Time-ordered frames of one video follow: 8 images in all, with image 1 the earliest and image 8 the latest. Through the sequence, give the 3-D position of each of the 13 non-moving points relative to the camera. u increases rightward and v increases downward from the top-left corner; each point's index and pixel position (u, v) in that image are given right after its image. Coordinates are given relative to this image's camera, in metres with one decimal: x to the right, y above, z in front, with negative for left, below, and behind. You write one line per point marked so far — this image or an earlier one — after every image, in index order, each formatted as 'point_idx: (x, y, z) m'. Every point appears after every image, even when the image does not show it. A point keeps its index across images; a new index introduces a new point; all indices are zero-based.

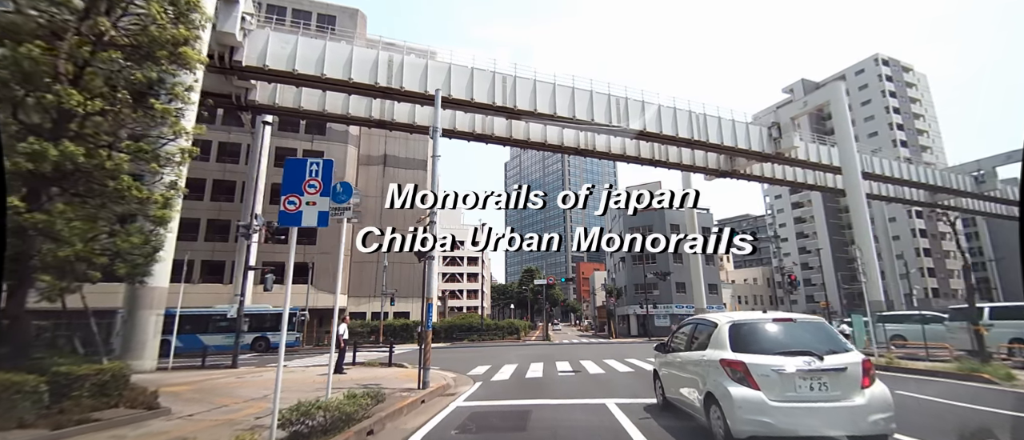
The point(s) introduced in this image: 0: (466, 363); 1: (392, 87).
0: (-1.5, -5.0, +15.0) m
1: (-5.4, +6.0, +19.3) m
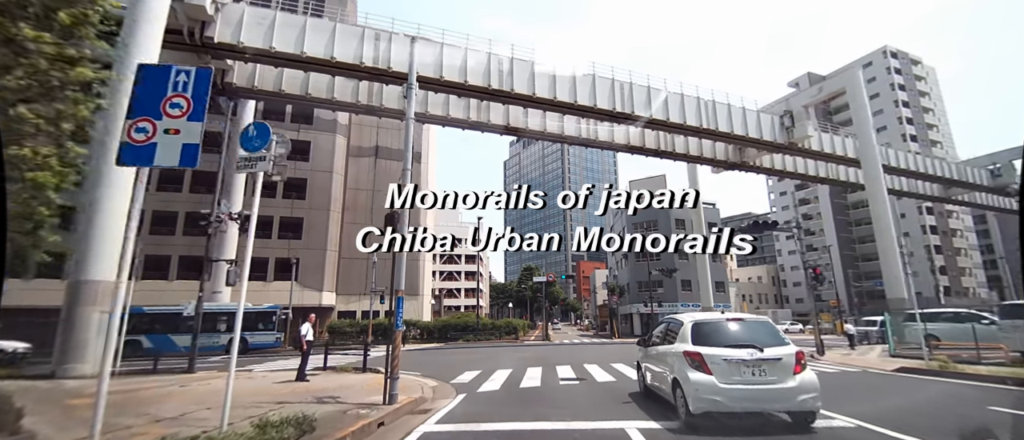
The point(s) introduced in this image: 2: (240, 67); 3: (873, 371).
0: (-1.7, -4.6, +13.5) m
1: (-5.6, +6.4, +17.9) m
2: (-12.3, +6.9, +19.3) m
3: (+10.0, -4.2, +11.9) m
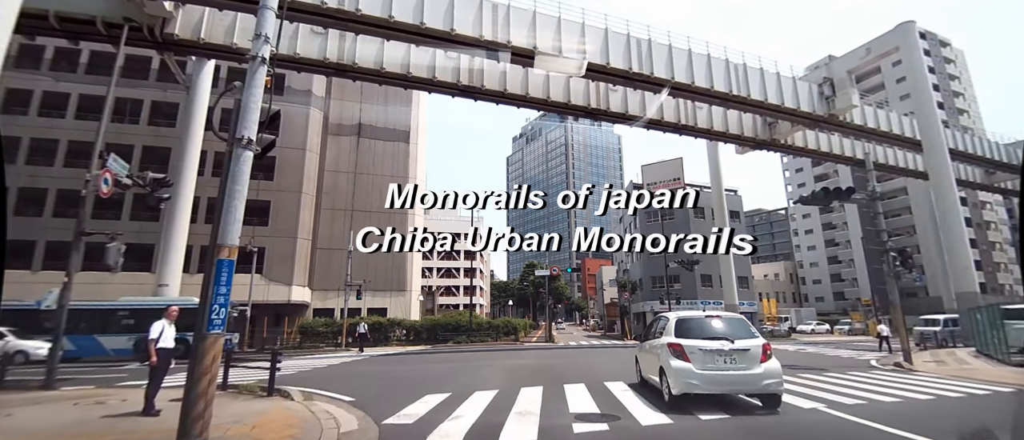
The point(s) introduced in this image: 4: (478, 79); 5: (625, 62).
0: (-1.9, -3.8, +10.4) m
1: (-5.7, +7.2, +14.7) m
2: (-12.4, +7.7, +16.2) m
3: (+9.8, -3.4, +8.6) m
4: (-1.4, +5.9, +17.9) m
5: (+4.7, +6.6, +17.8) m
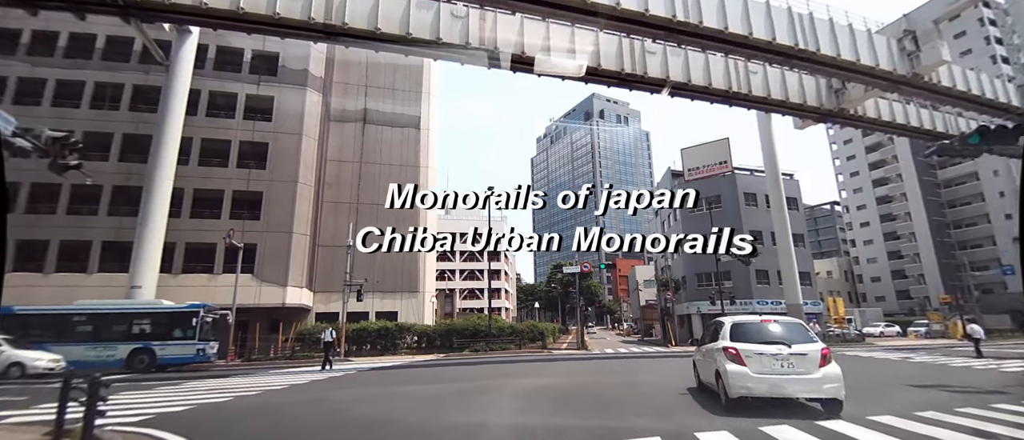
0: (-1.4, -3.2, +7.5) m
1: (-5.3, +7.7, +12.2) m
2: (-11.9, +8.0, +14.2) m
3: (+10.1, -2.5, +5.1) m
4: (-0.8, +6.5, +15.1) m
5: (+5.3, +7.3, +14.6) m
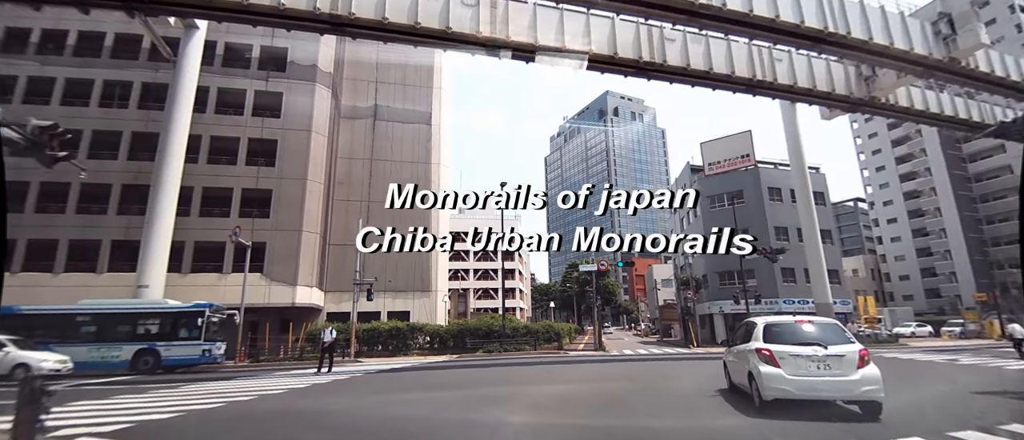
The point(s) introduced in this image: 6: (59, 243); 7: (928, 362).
0: (-1.2, -3.1, +6.9) m
1: (-5.0, +7.8, +11.7) m
2: (-11.5, +8.1, +13.9) m
3: (+10.3, -2.2, +4.1) m
4: (-0.4, +6.6, +14.5) m
5: (+5.7, +7.5, +13.8) m
6: (-15.1, -0.8, +14.1) m
7: (+14.2, -4.8, +14.5) m
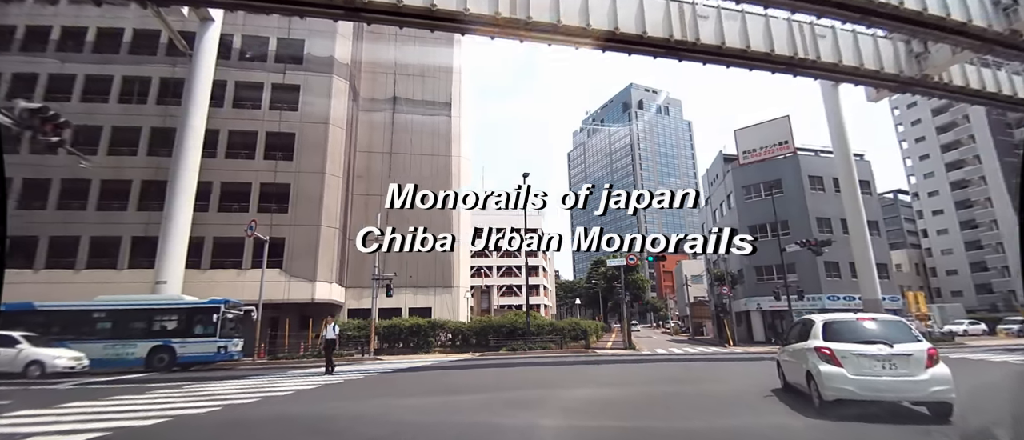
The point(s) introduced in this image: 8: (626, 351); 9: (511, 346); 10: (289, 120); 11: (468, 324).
0: (-0.8, -2.8, +6.1) m
1: (-4.5, +8.0, +11.1) m
2: (-10.9, +8.2, +13.6) m
3: (+10.5, -1.9, +2.7) m
4: (+0.3, +6.9, +13.6) m
5: (+6.4, +7.8, +12.6) m
6: (-14.3, -0.7, +14.1) m
7: (+15.0, -4.4, +12.9) m
8: (+5.3, -6.1, +20.0) m
9: (0.0, -5.7, +19.6) m
10: (-9.7, +4.4, +18.6) m
11: (-2.0, -4.9, +19.9) m
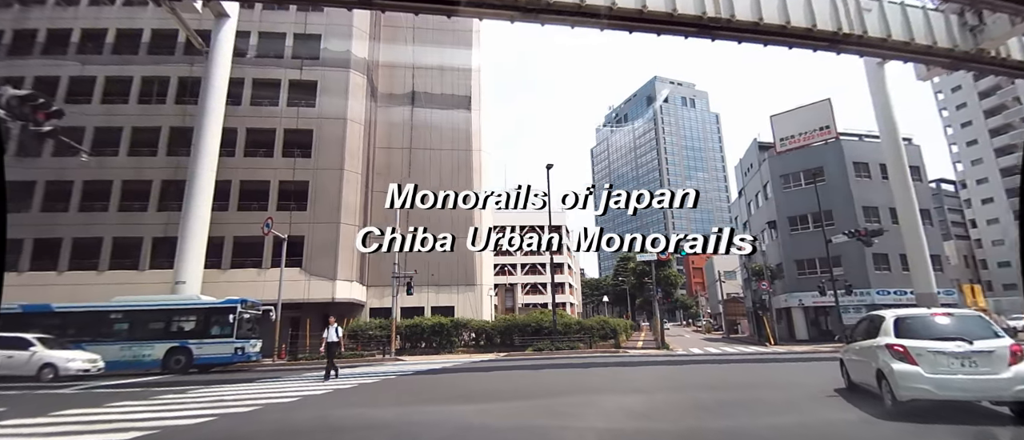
0: (-0.4, -2.6, +5.4) m
1: (-4.0, +8.2, +10.5) m
2: (-10.3, +8.3, +13.4) m
3: (+10.6, -1.5, +1.3) m
4: (+0.9, +7.2, +12.8) m
5: (+6.9, +8.2, +11.4) m
6: (-13.5, -0.7, +14.0) m
7: (+15.8, -3.9, +11.3) m
8: (+6.5, -5.8, +18.9) m
9: (+1.1, -5.5, +18.7) m
10: (-8.8, +4.4, +18.3) m
11: (-0.9, -4.7, +19.2) m
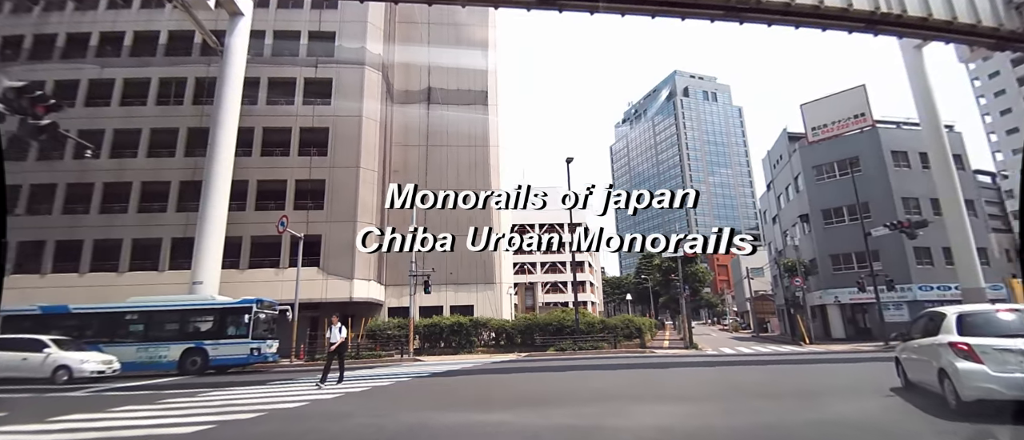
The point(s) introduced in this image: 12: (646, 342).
0: (-0.2, -2.5, +4.8) m
1: (-3.7, +8.3, +10.1) m
2: (-9.8, +8.3, +13.2) m
3: (+10.7, -1.2, +0.3) m
4: (+1.4, +7.3, +12.2) m
5: (+7.3, +8.4, +10.6) m
6: (-12.9, -0.7, +14.1) m
7: (+16.3, -3.5, +10.1) m
8: (+7.4, -5.5, +18.0) m
9: (+2.0, -5.3, +18.1) m
10: (-8.0, +4.5, +18.1) m
11: (0.0, -4.5, +18.7) m
12: (+6.2, -5.6, +19.7) m
